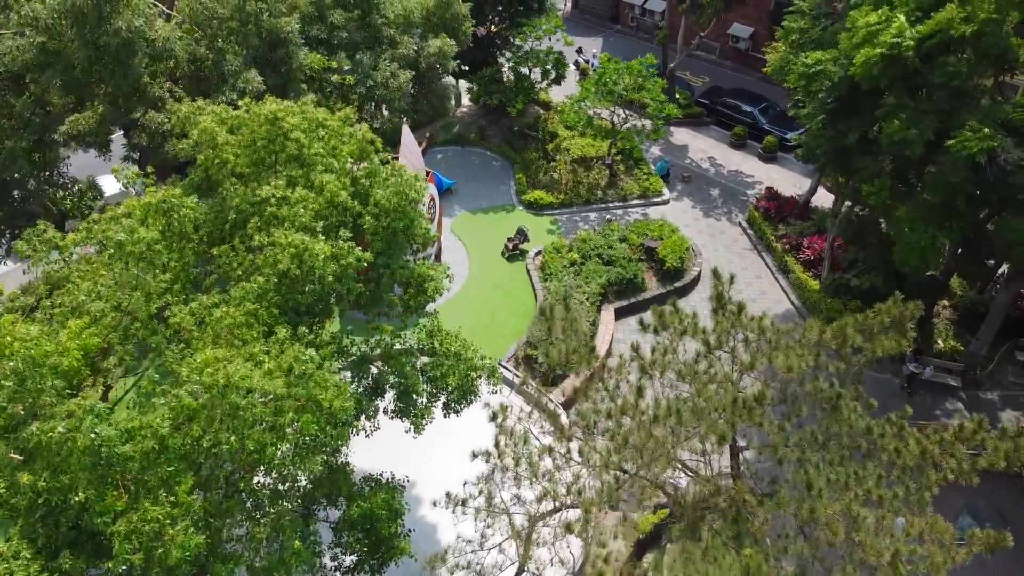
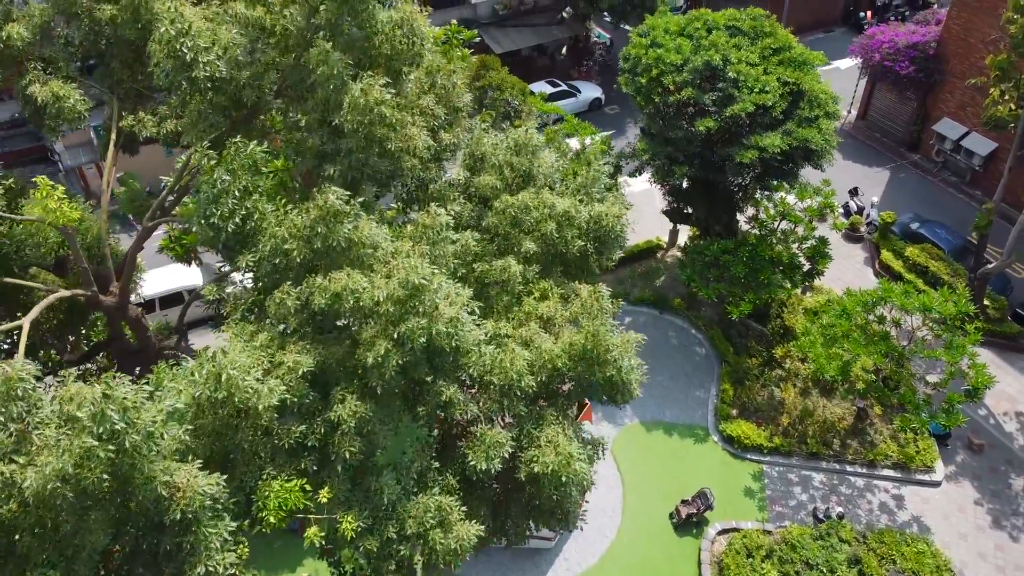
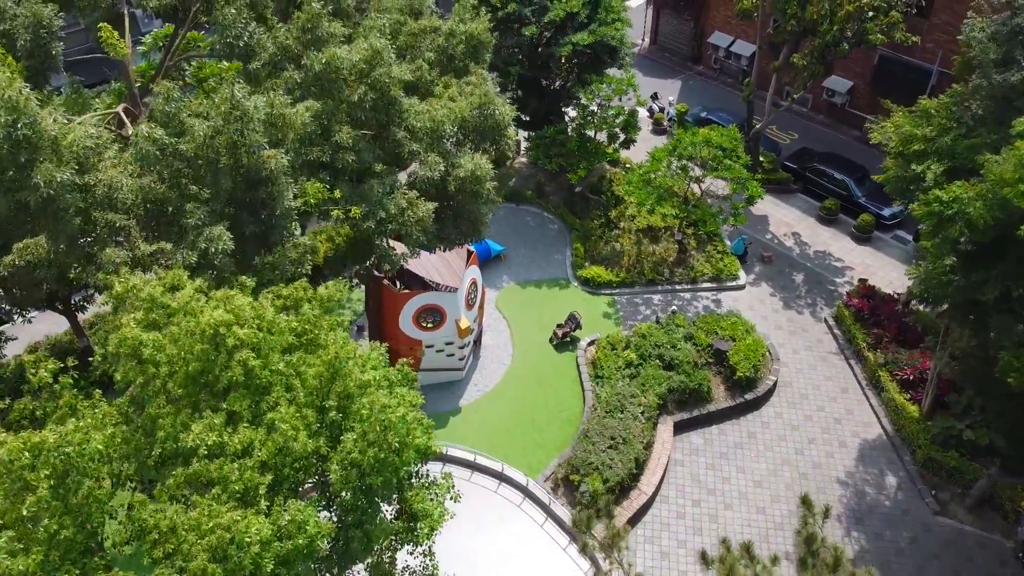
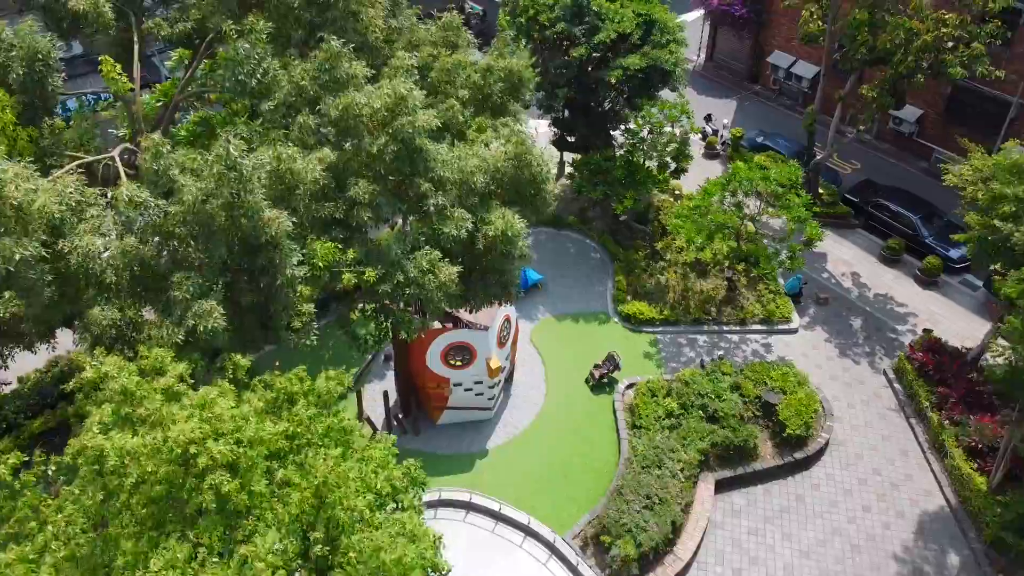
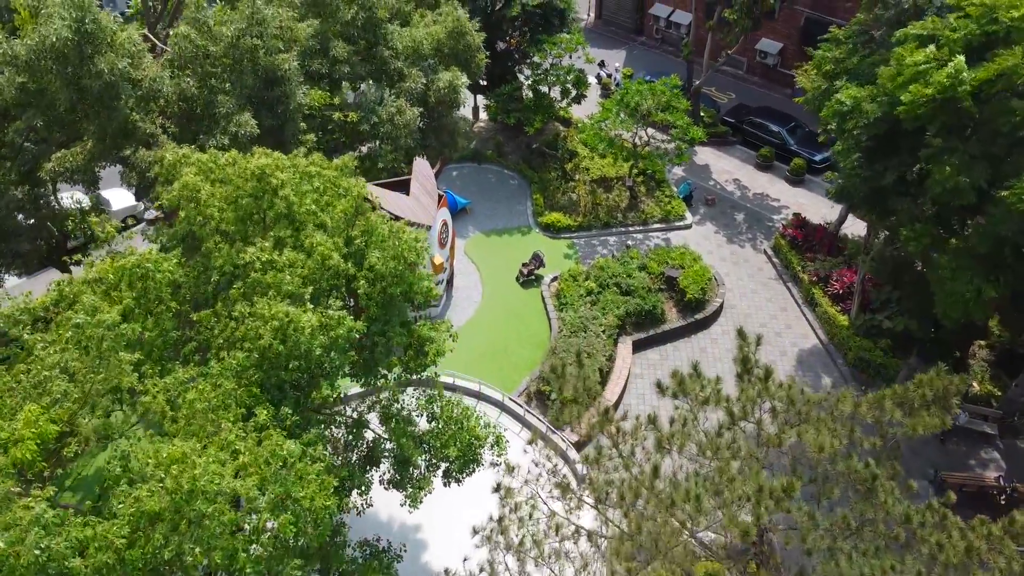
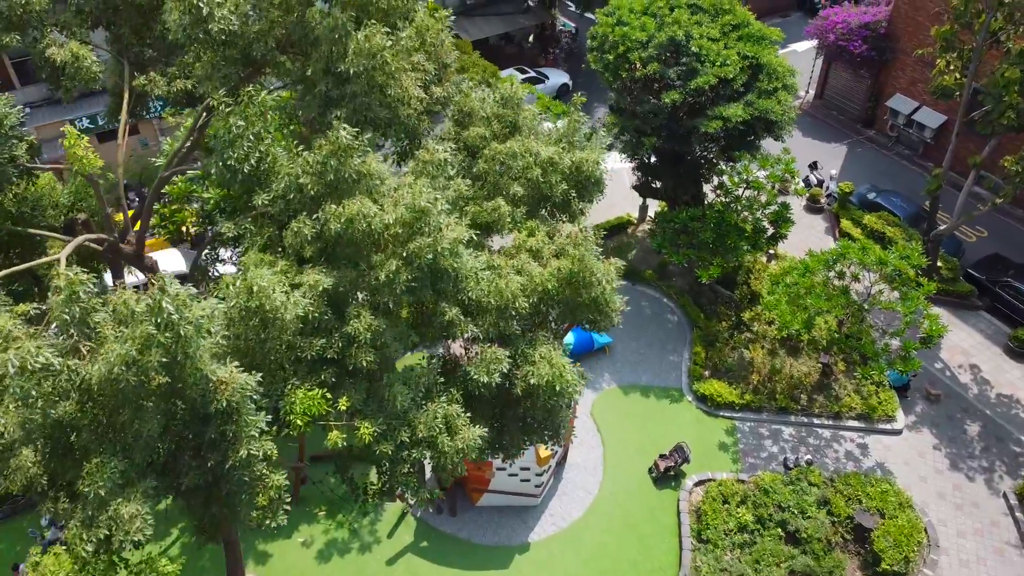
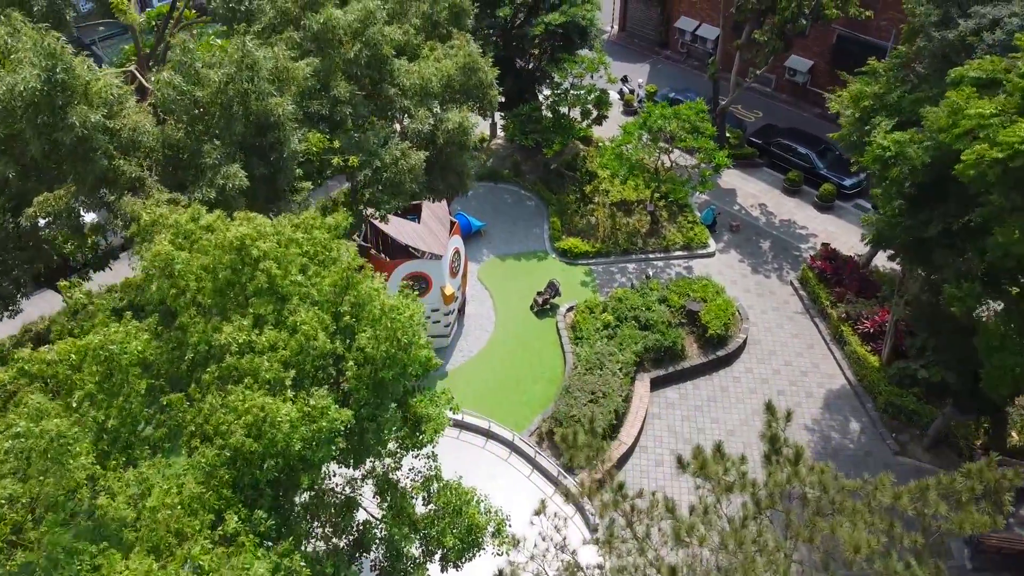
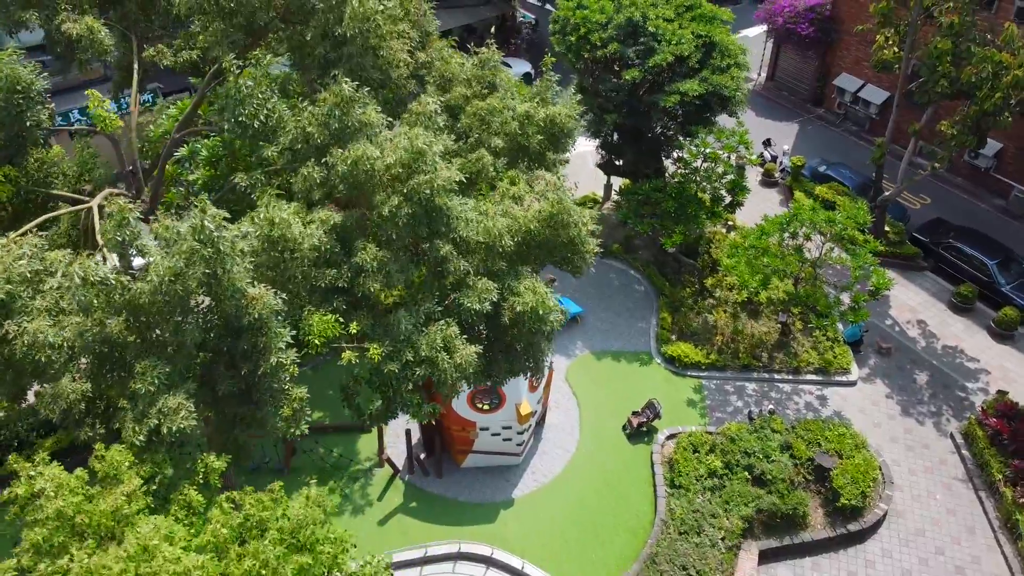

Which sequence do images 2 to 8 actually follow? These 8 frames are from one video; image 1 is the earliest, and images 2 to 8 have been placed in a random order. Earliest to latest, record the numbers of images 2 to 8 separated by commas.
5, 7, 3, 4, 8, 6, 2
